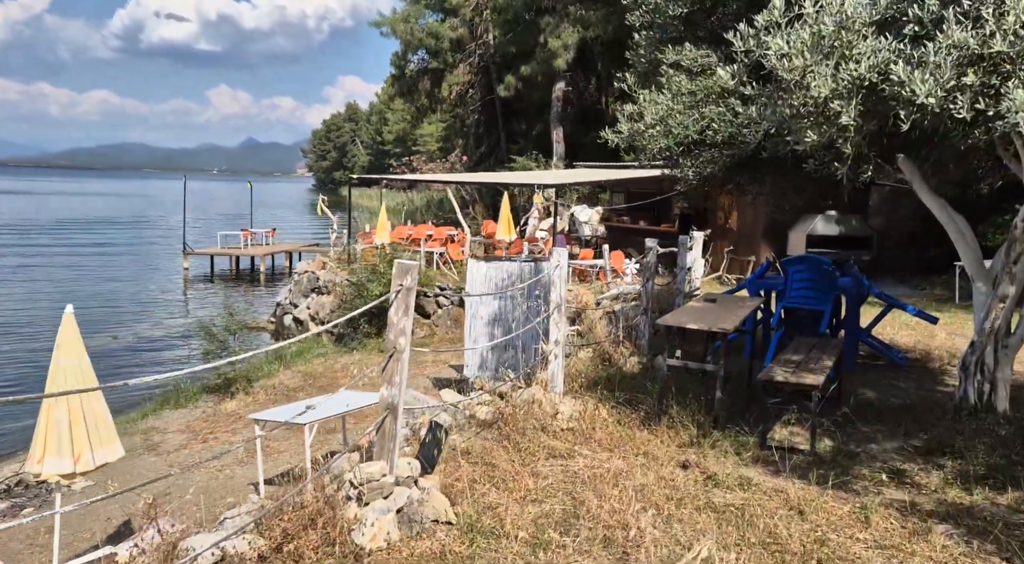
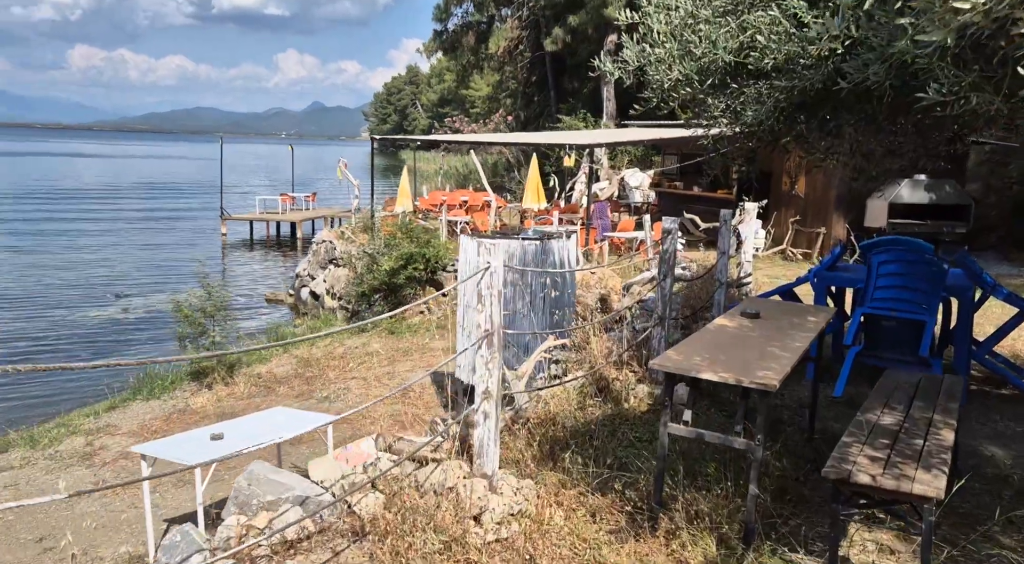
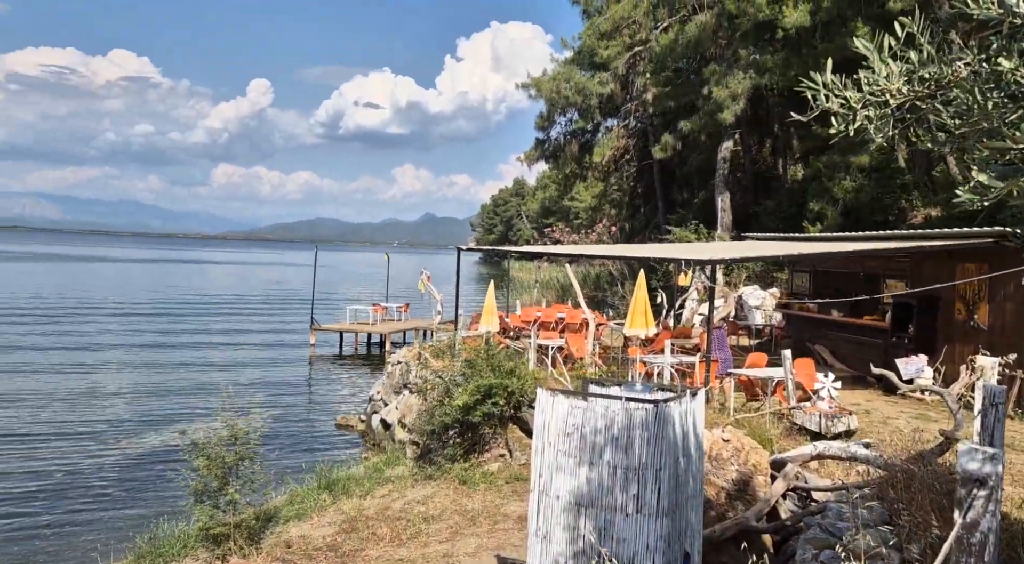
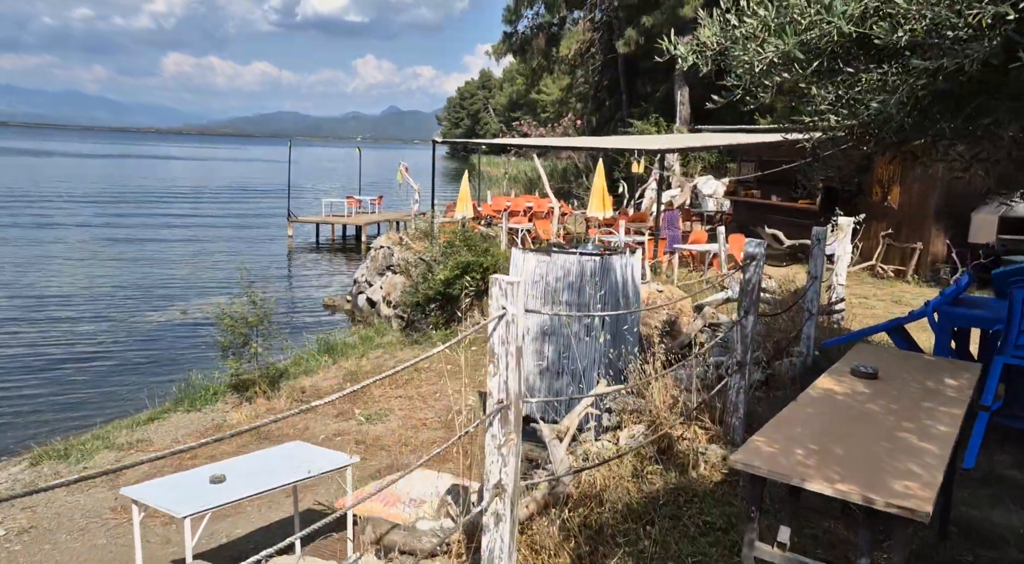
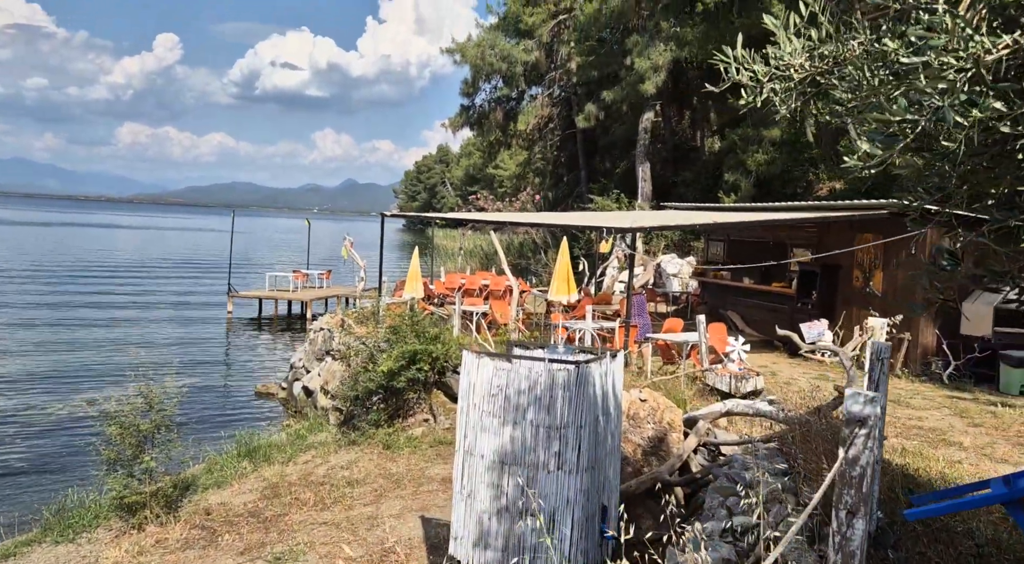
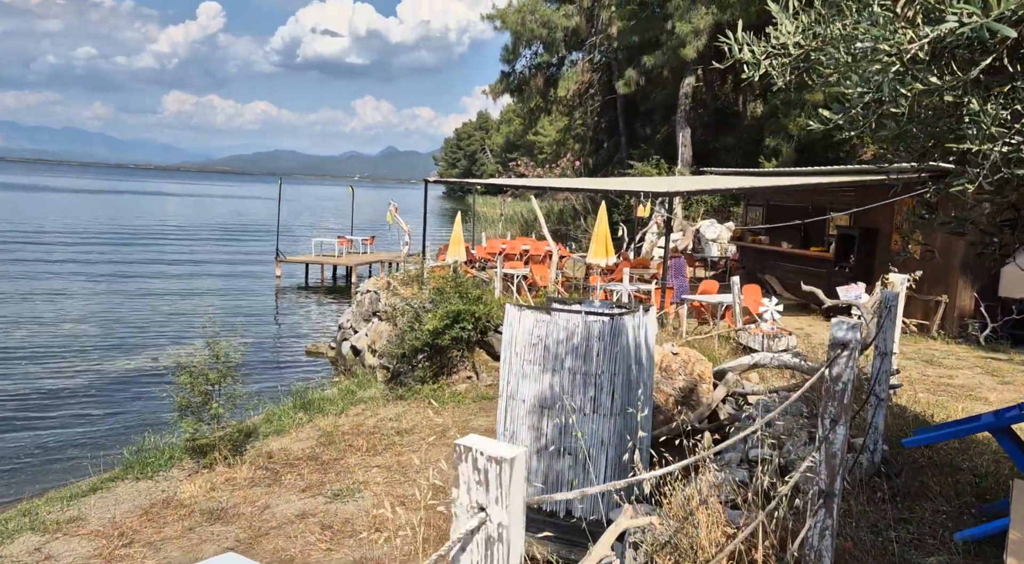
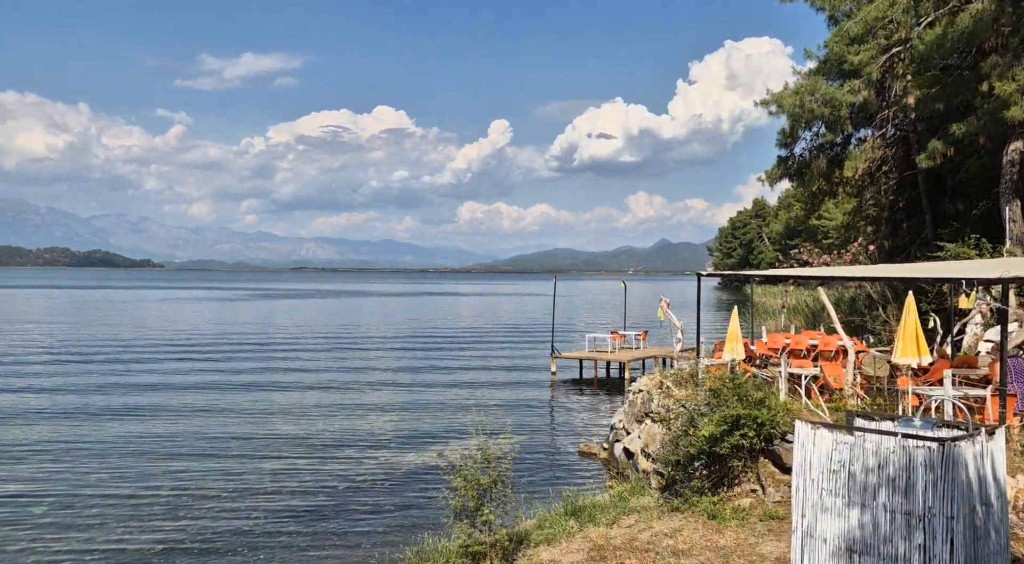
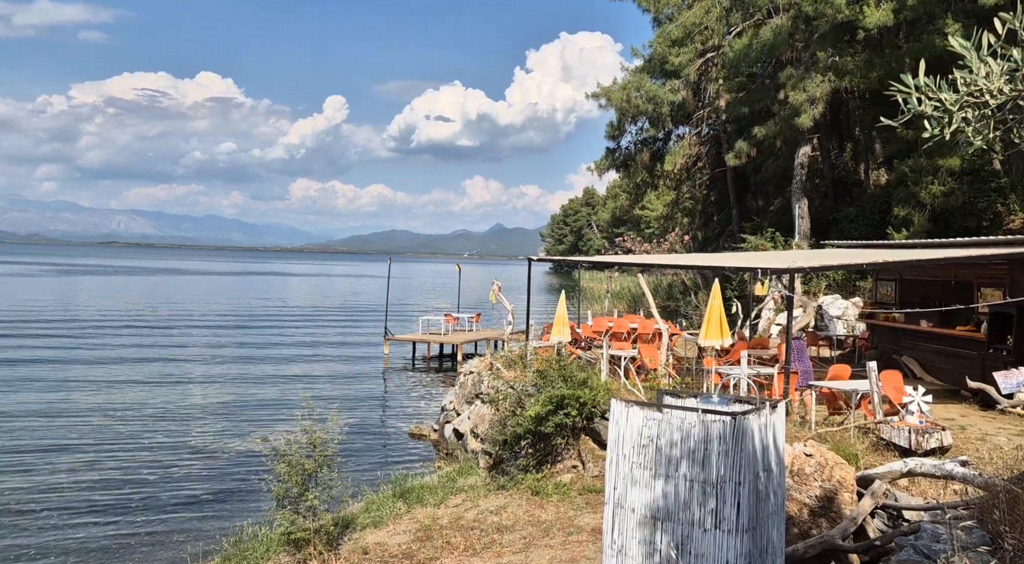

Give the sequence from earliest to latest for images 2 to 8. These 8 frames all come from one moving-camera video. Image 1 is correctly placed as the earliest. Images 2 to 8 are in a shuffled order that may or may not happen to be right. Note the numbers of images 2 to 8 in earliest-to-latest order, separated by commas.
2, 4, 6, 5, 3, 8, 7
